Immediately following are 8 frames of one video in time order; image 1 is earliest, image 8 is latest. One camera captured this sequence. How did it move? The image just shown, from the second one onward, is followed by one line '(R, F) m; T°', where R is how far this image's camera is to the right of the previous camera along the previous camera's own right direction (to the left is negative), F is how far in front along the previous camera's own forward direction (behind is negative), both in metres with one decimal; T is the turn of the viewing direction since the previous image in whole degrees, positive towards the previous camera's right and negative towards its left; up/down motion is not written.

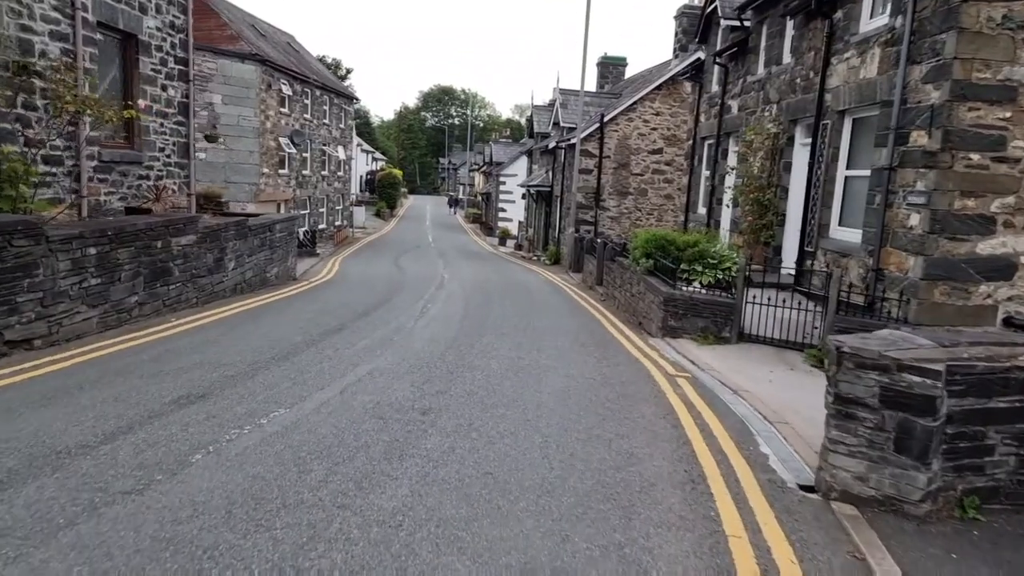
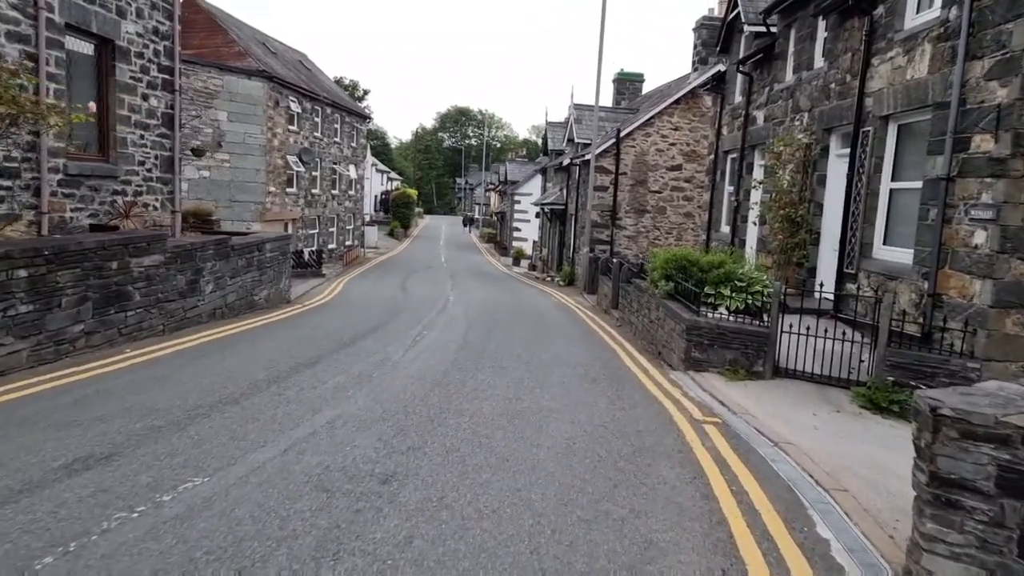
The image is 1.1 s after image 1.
(+0.2, +1.1) m; -1°
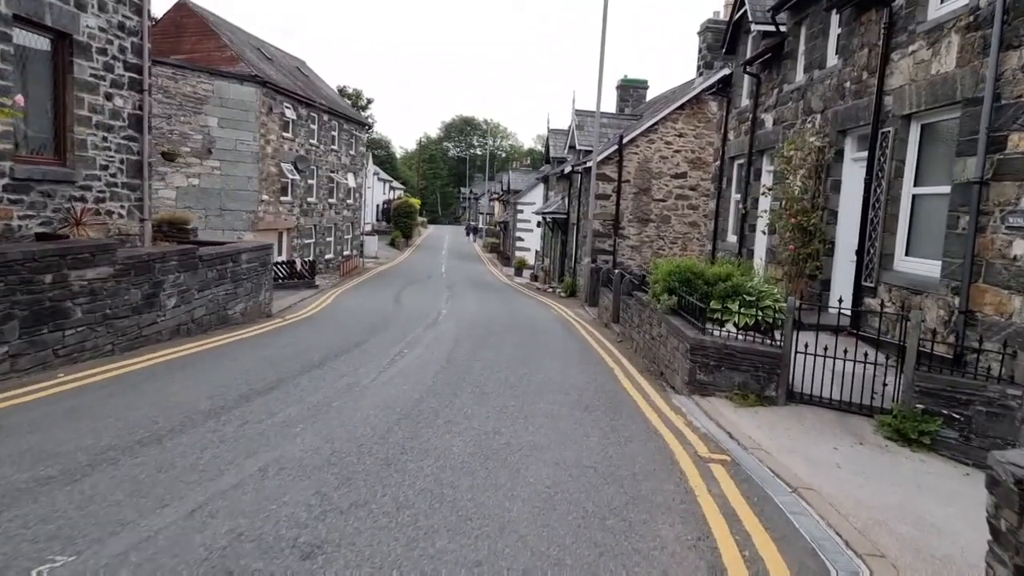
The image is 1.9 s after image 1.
(+0.2, +0.9) m; 0°
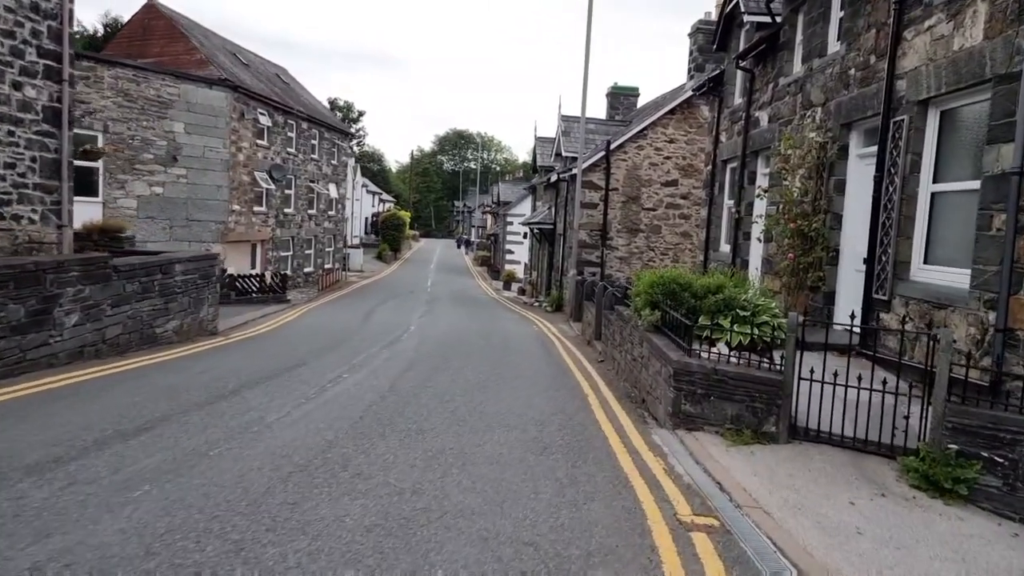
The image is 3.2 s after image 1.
(+0.5, +1.3) m; 0°
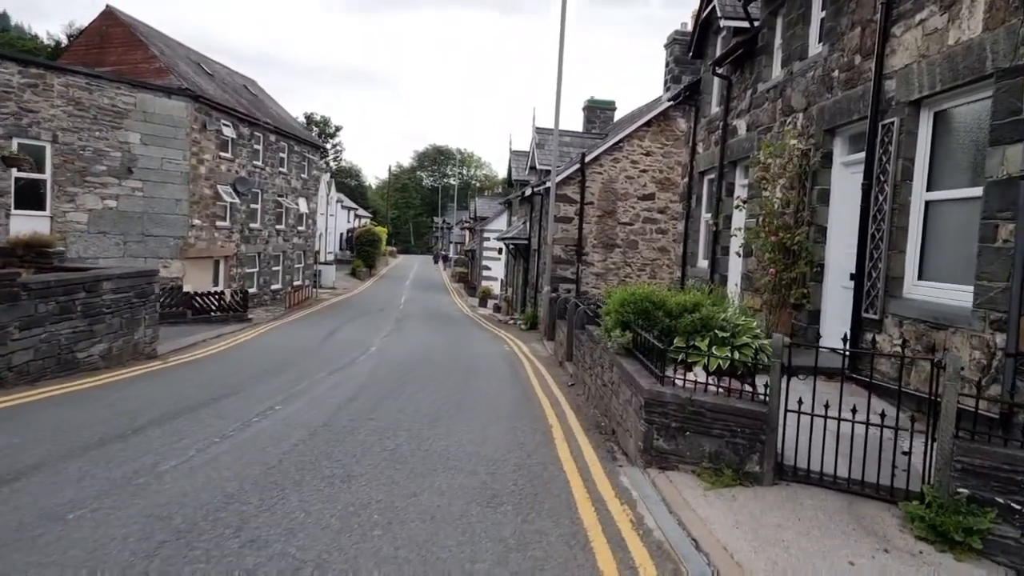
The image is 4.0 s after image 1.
(+0.3, +0.8) m; +2°
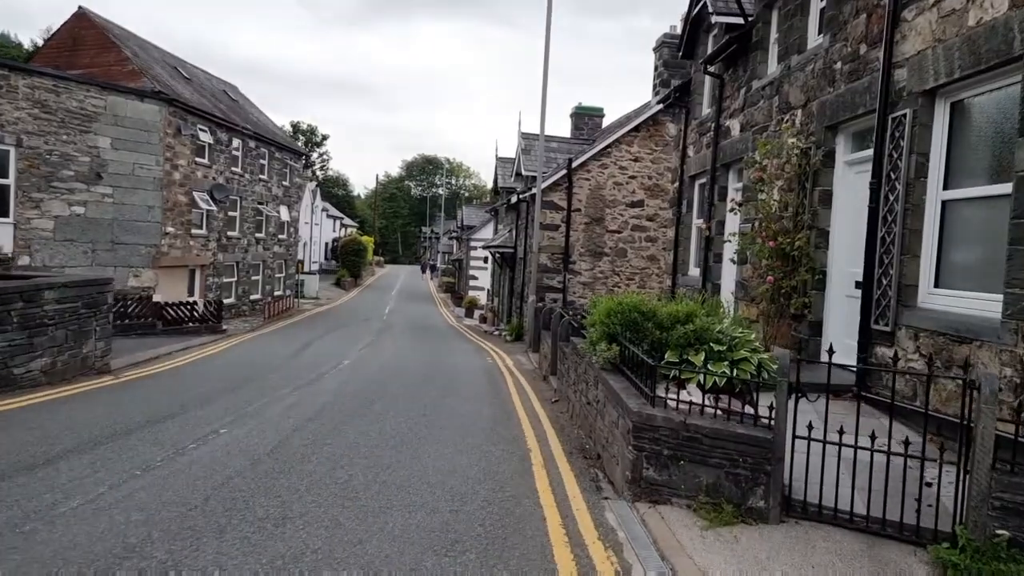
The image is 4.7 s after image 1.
(+0.2, +0.8) m; +1°
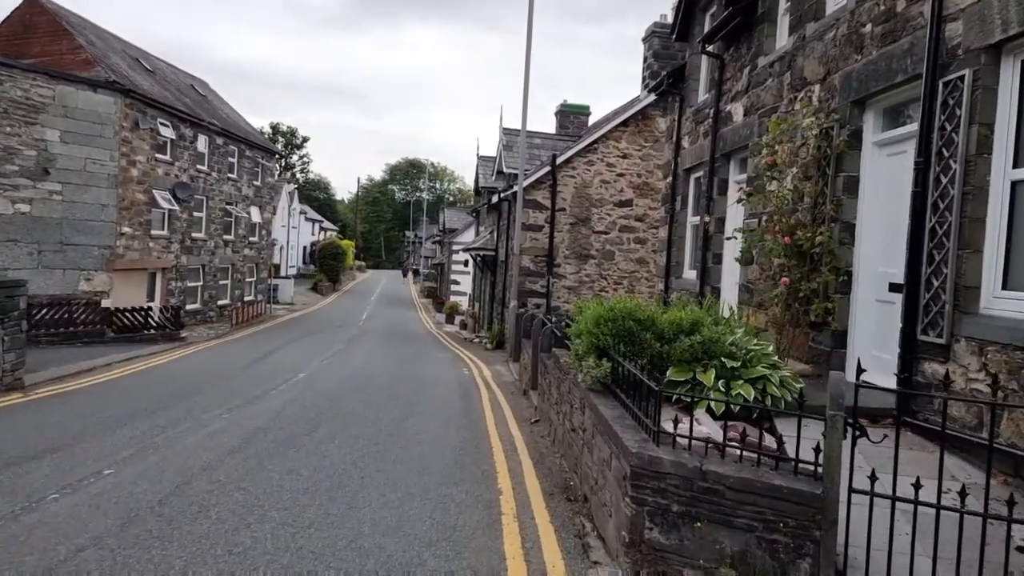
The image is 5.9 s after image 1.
(+0.2, +1.3) m; +1°
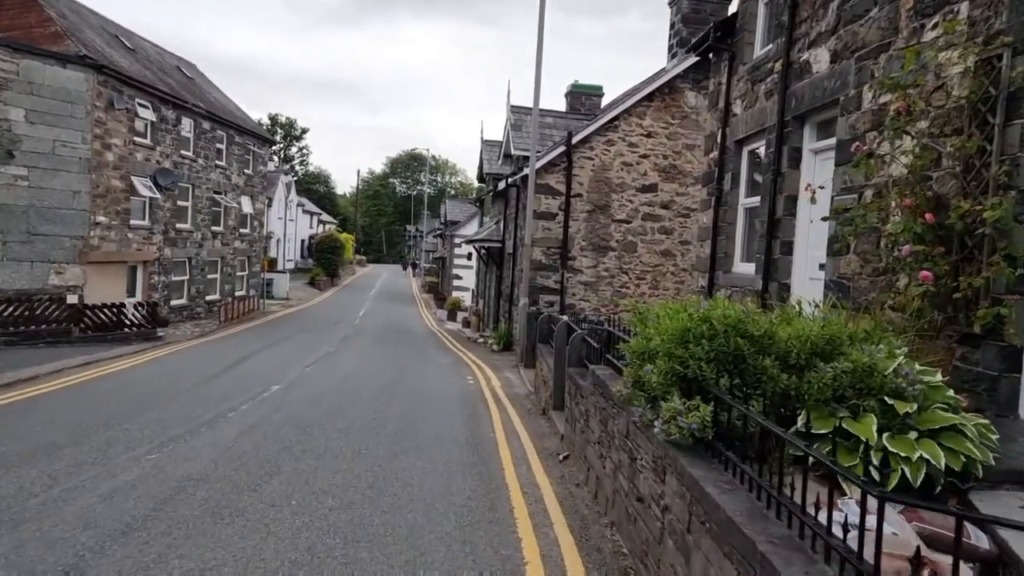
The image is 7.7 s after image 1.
(-0.2, +2.1) m; 0°
